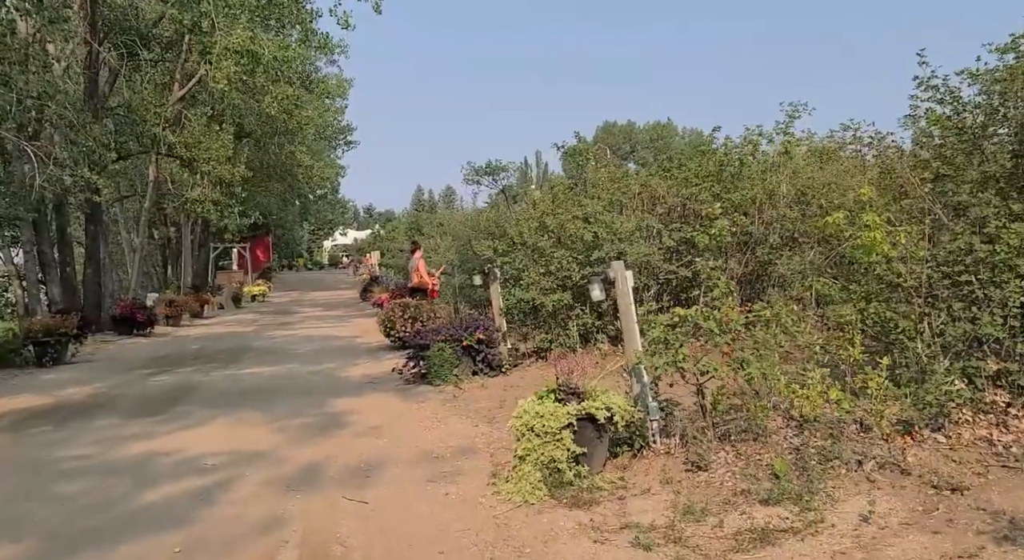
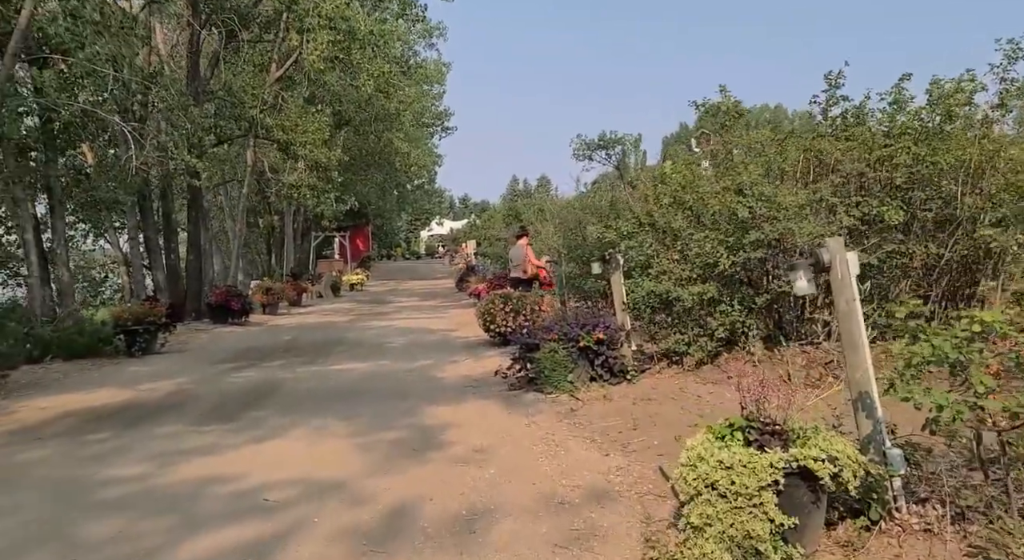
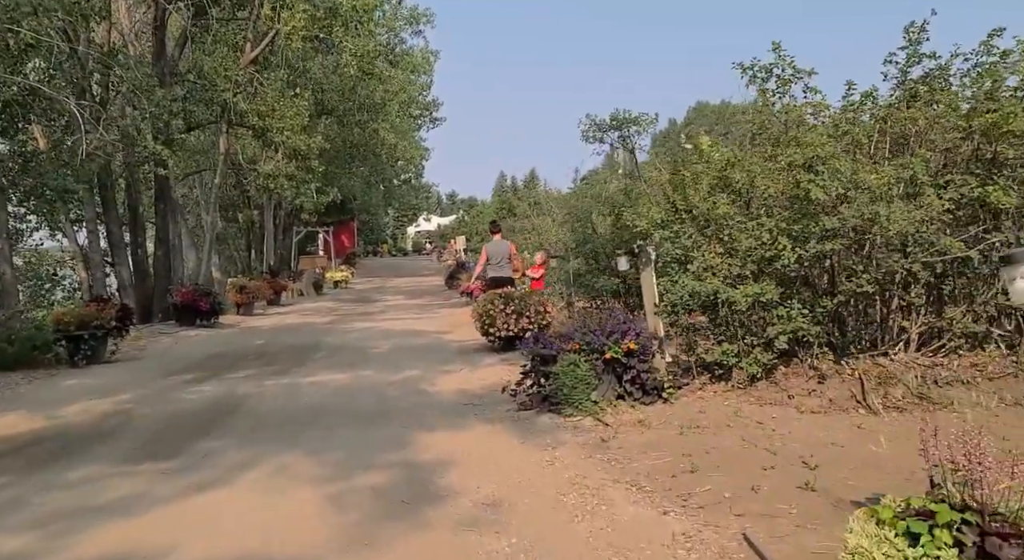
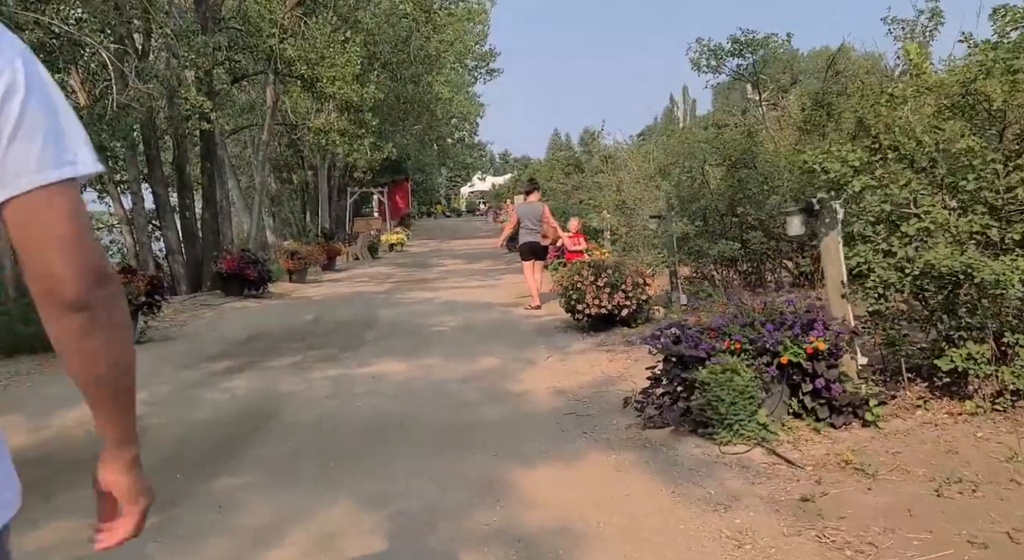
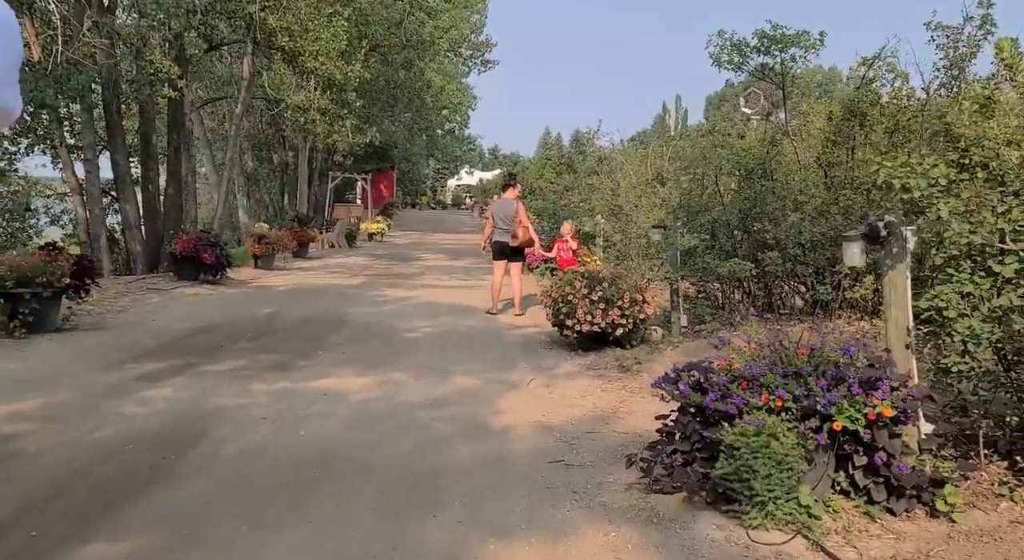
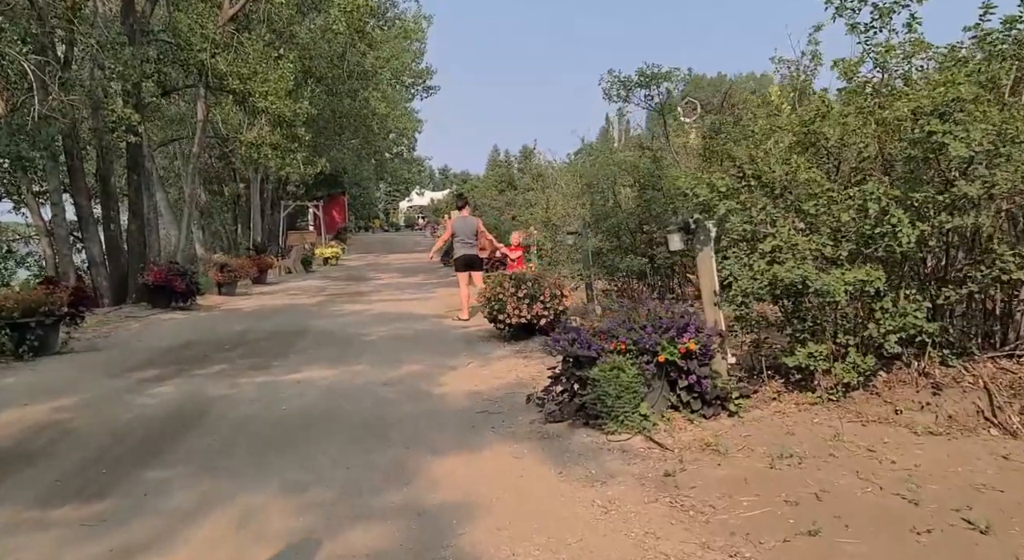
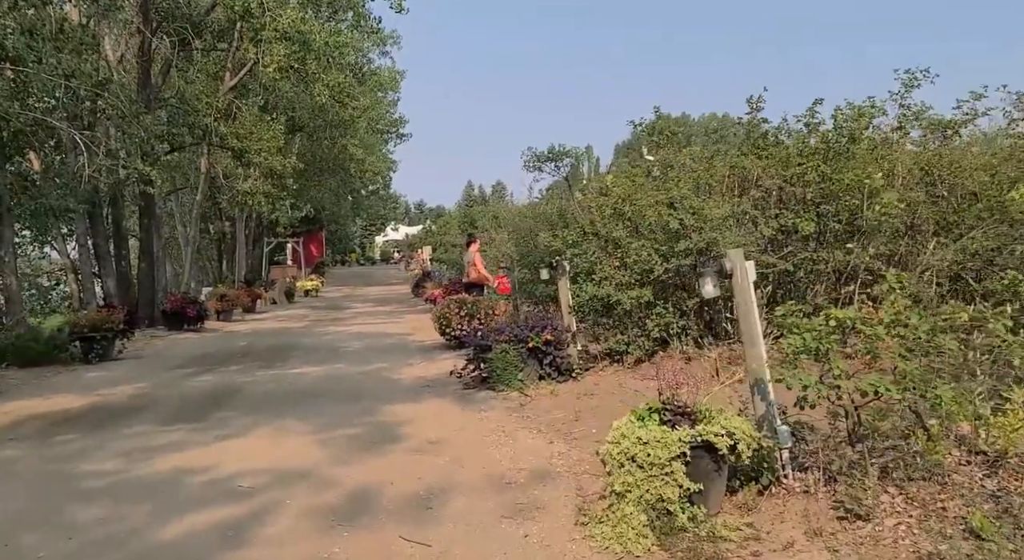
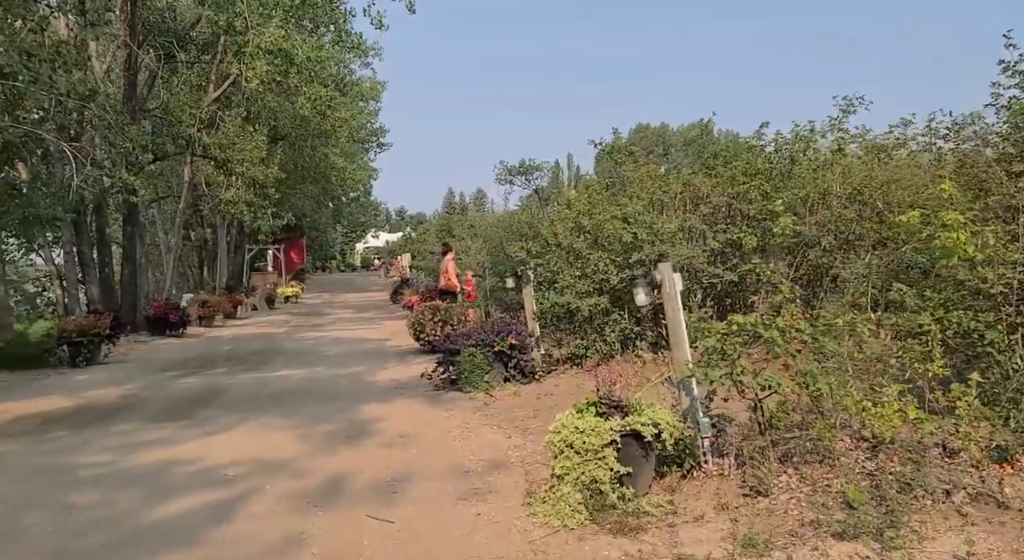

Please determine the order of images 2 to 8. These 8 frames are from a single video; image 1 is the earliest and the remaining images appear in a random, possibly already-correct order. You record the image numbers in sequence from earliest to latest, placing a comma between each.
8, 7, 2, 3, 6, 4, 5
